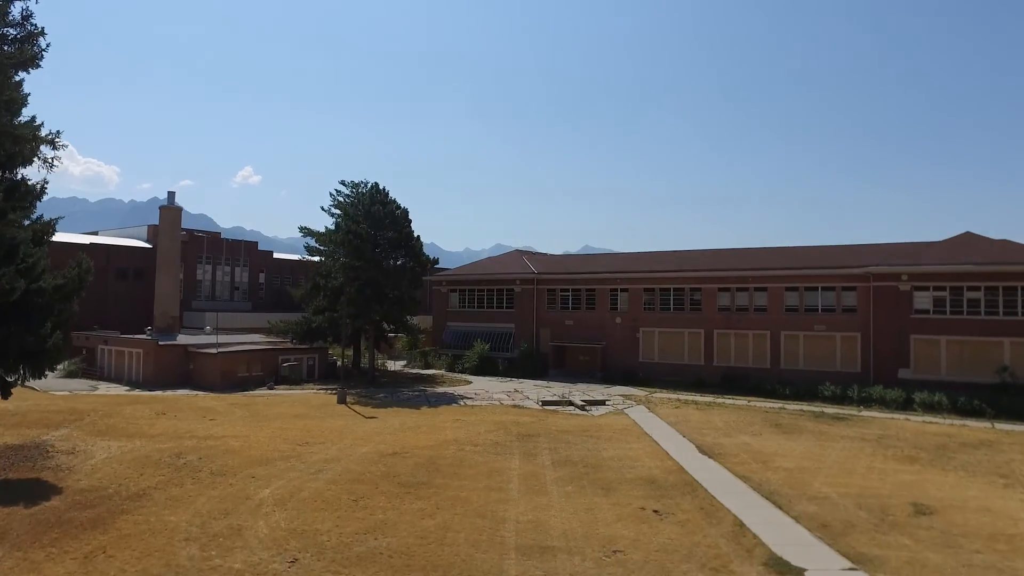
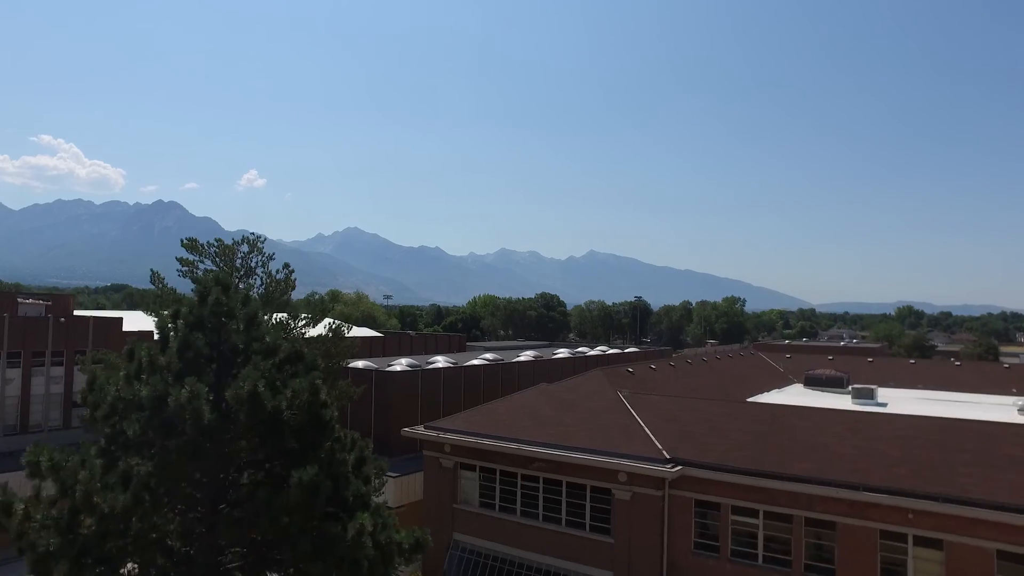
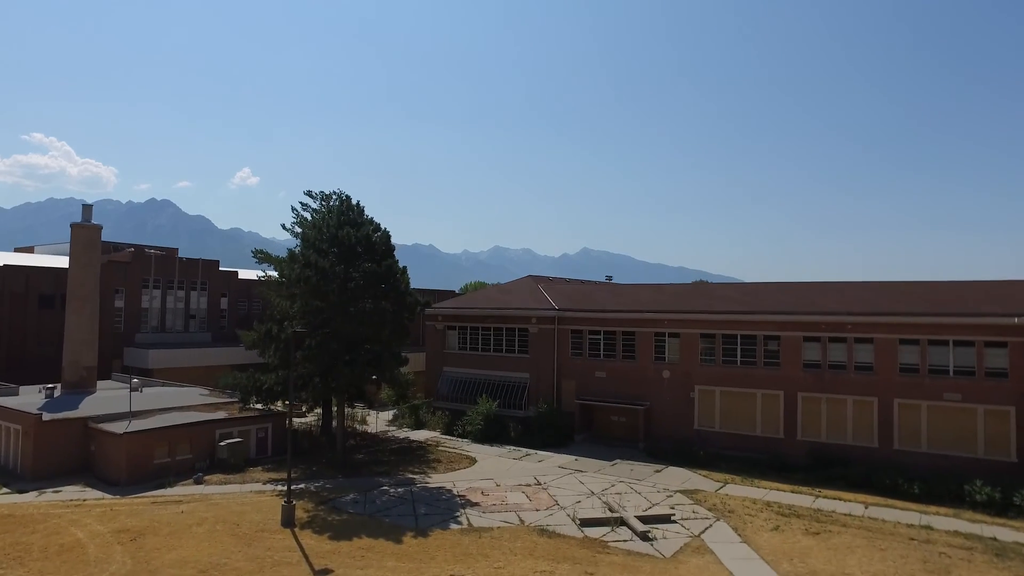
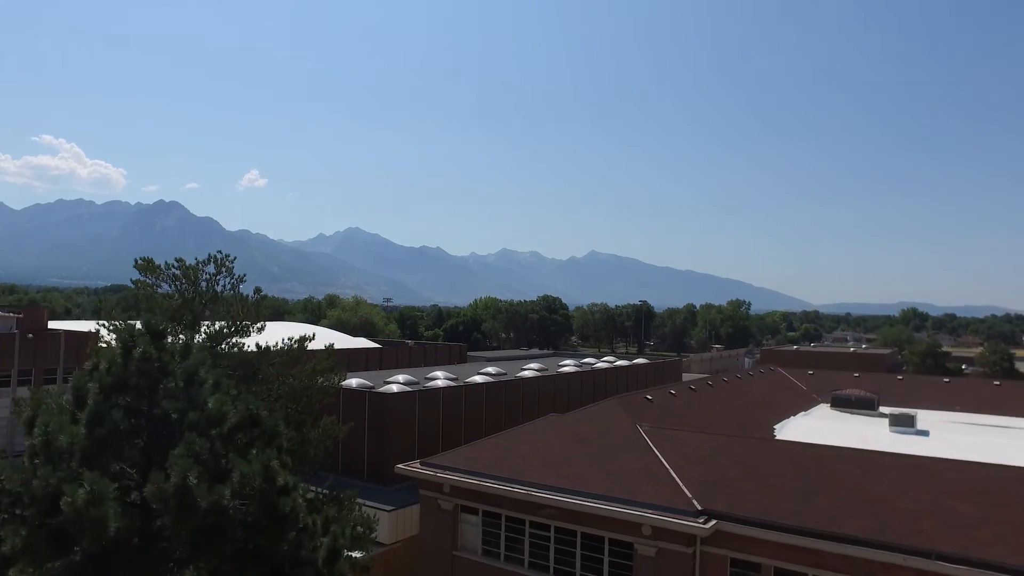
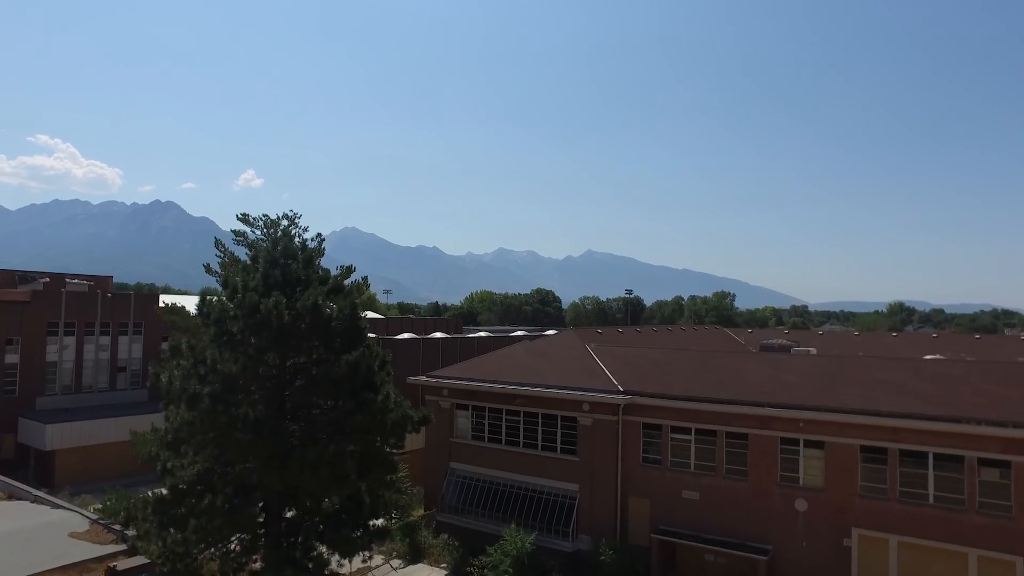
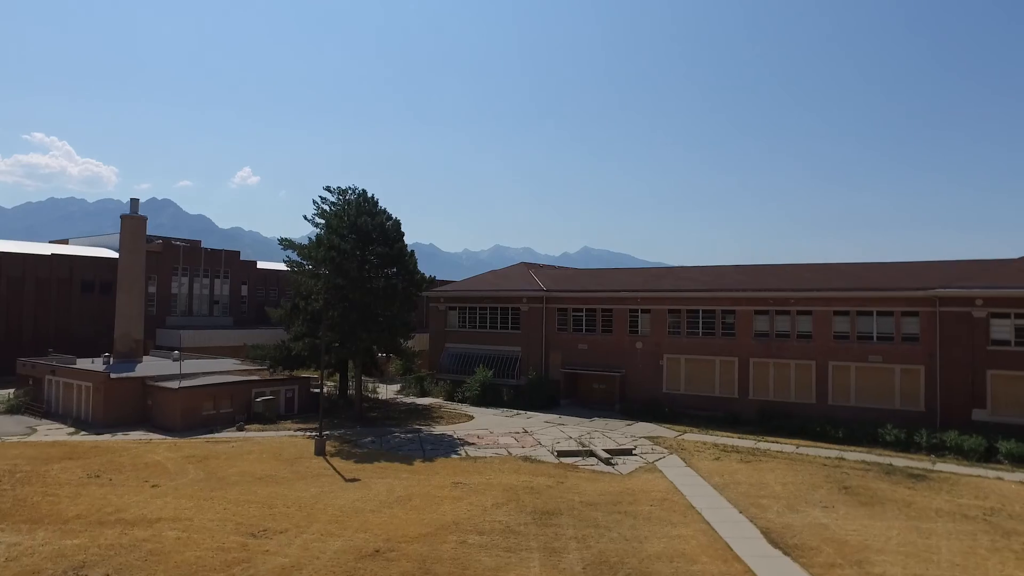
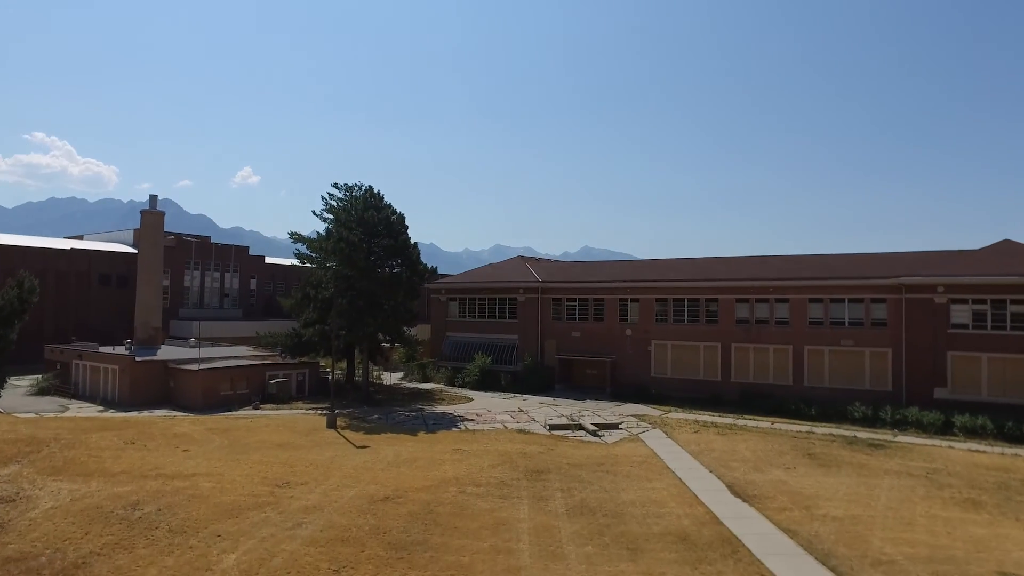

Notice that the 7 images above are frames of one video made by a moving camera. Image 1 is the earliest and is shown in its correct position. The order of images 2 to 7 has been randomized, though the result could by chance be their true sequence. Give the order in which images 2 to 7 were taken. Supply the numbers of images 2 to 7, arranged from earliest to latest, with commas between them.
7, 6, 3, 5, 2, 4
